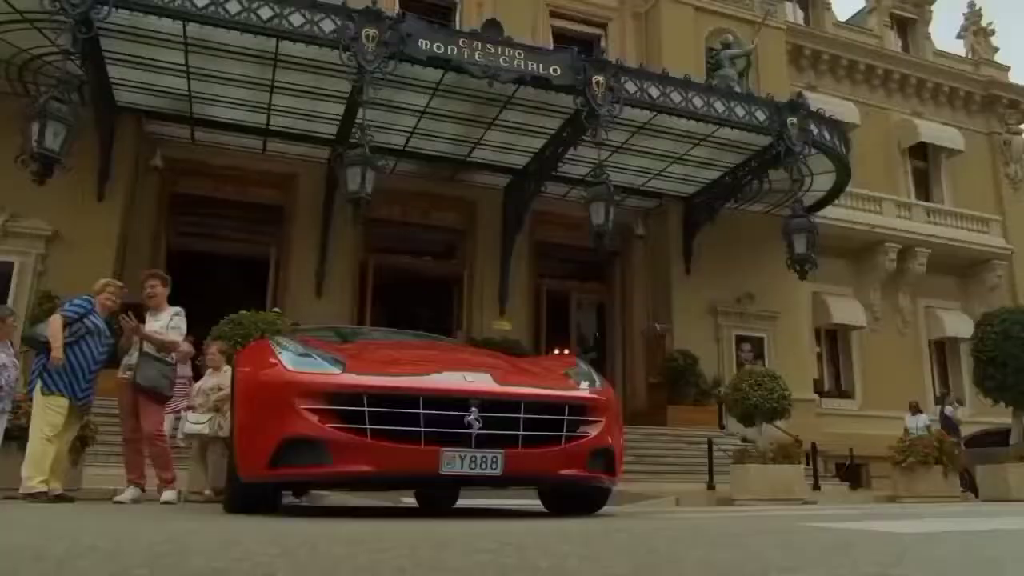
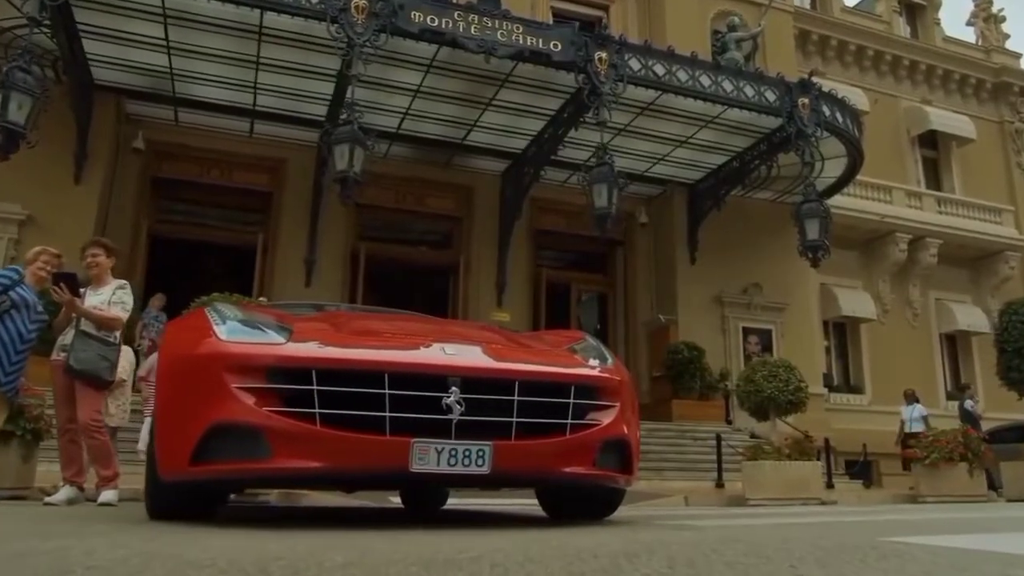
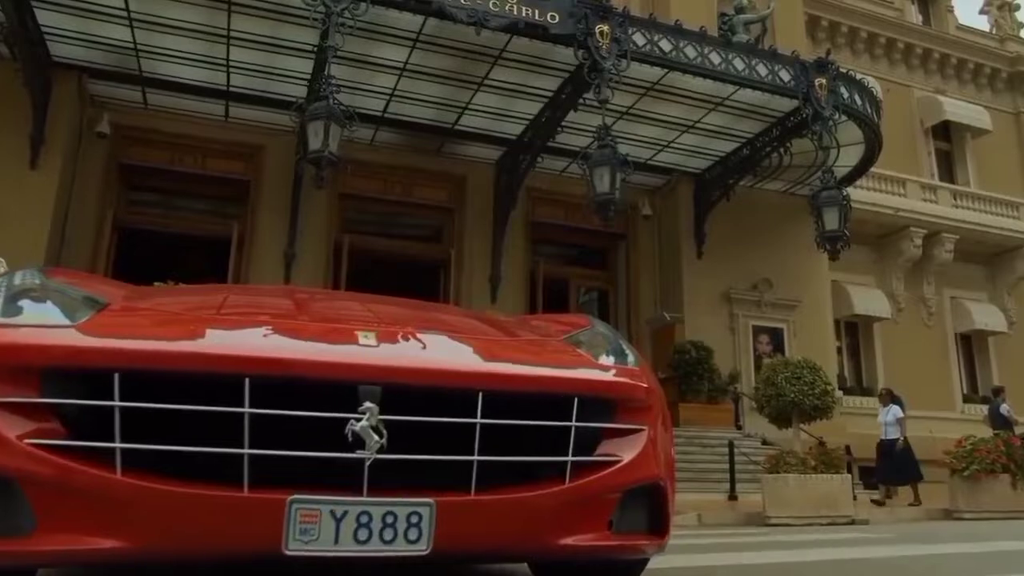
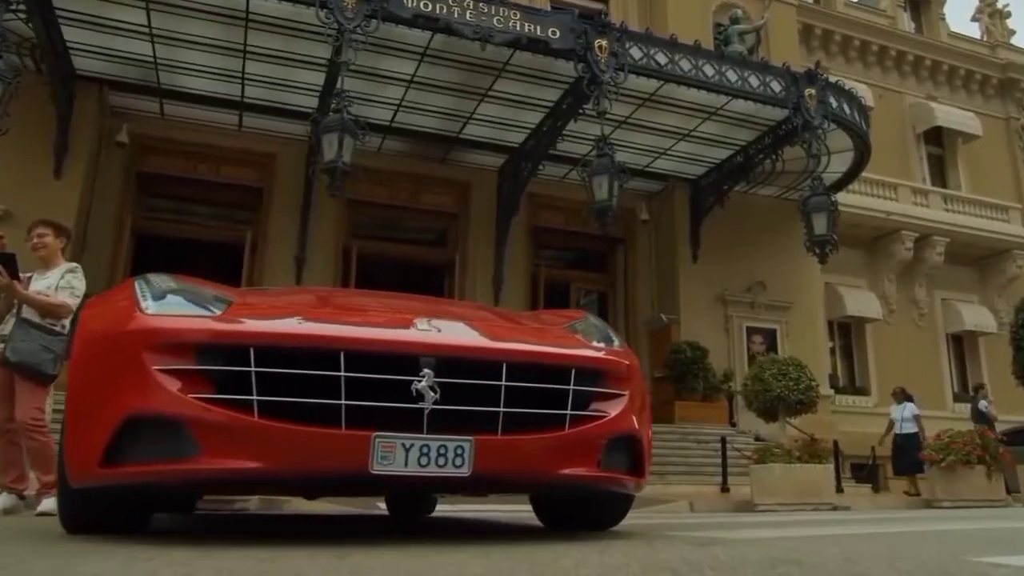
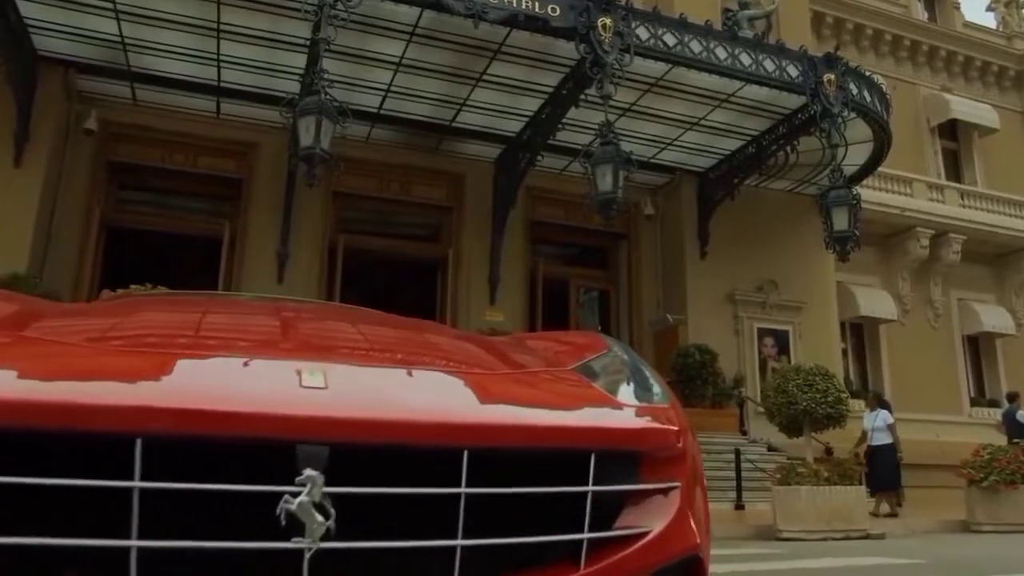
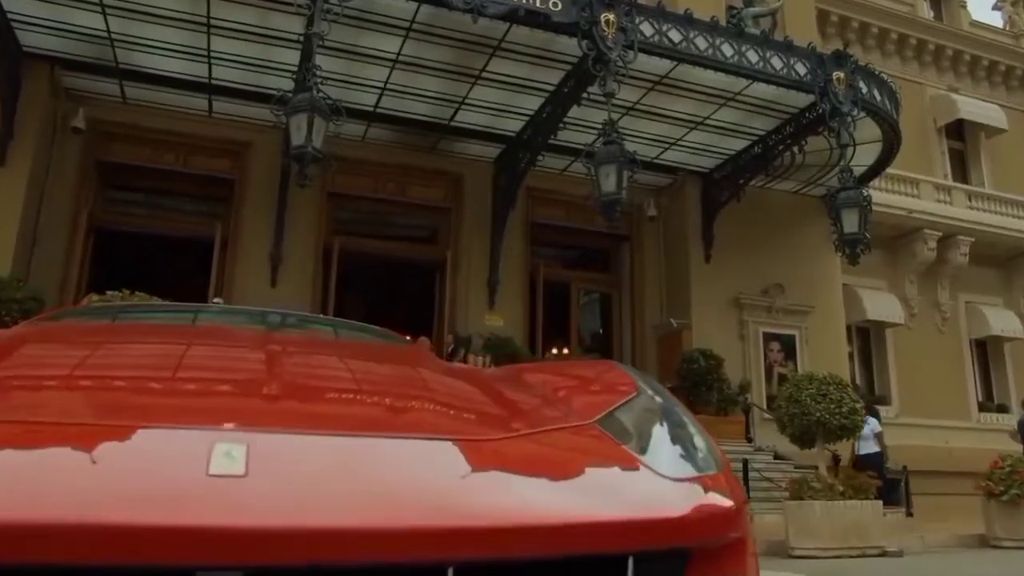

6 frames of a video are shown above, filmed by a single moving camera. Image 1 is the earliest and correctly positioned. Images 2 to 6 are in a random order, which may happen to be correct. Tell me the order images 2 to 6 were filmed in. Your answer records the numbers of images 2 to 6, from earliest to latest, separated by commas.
2, 4, 3, 5, 6
